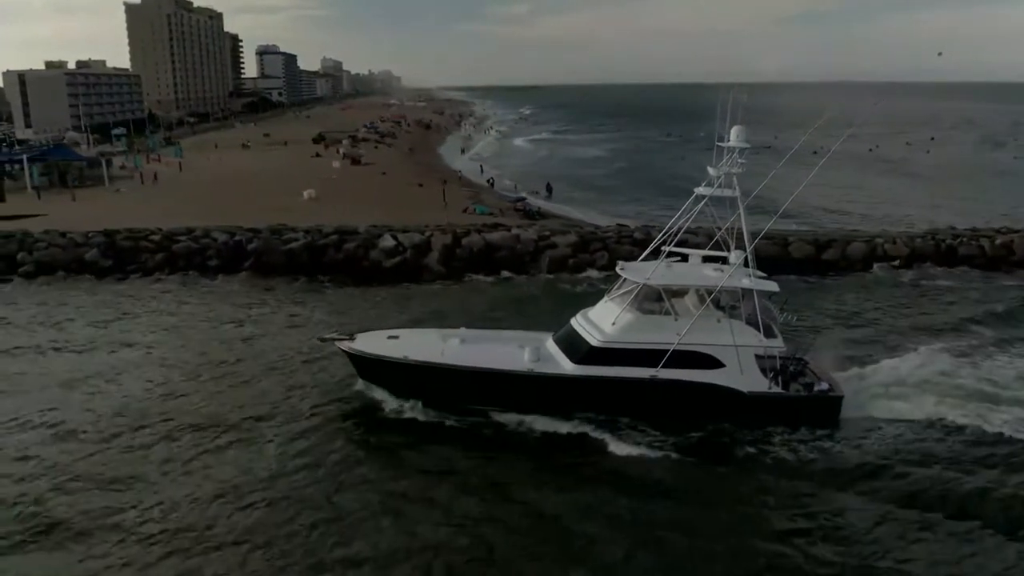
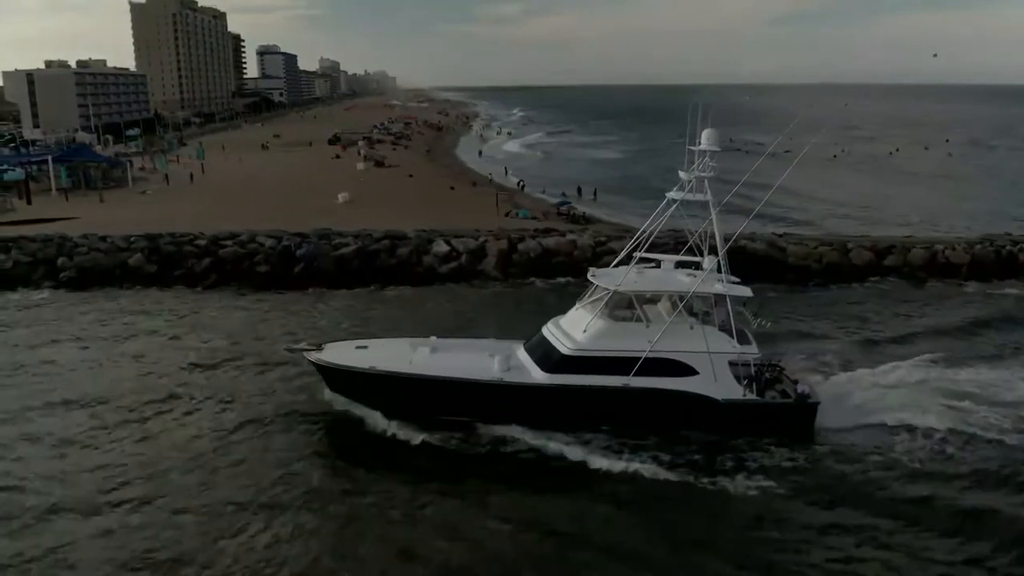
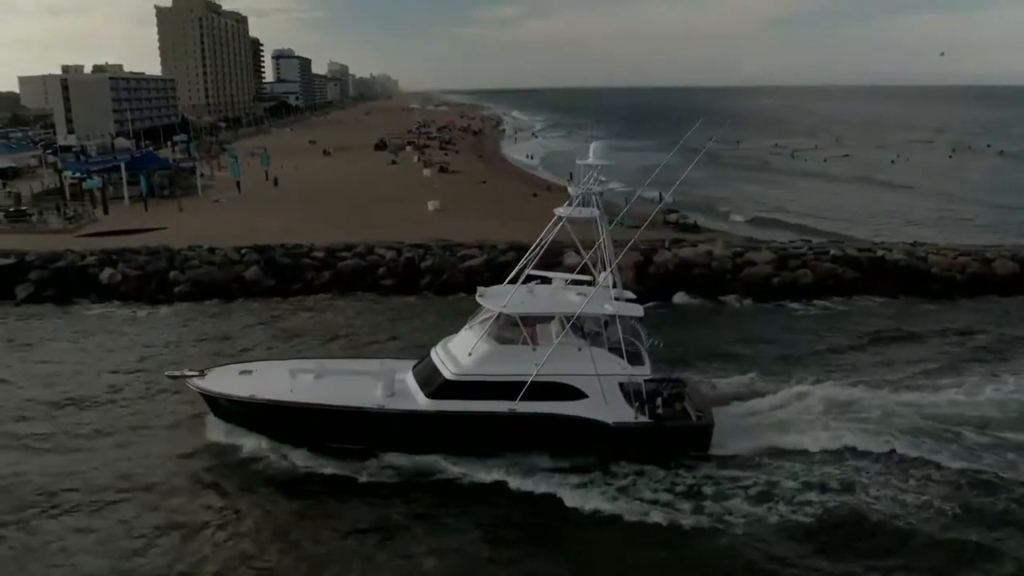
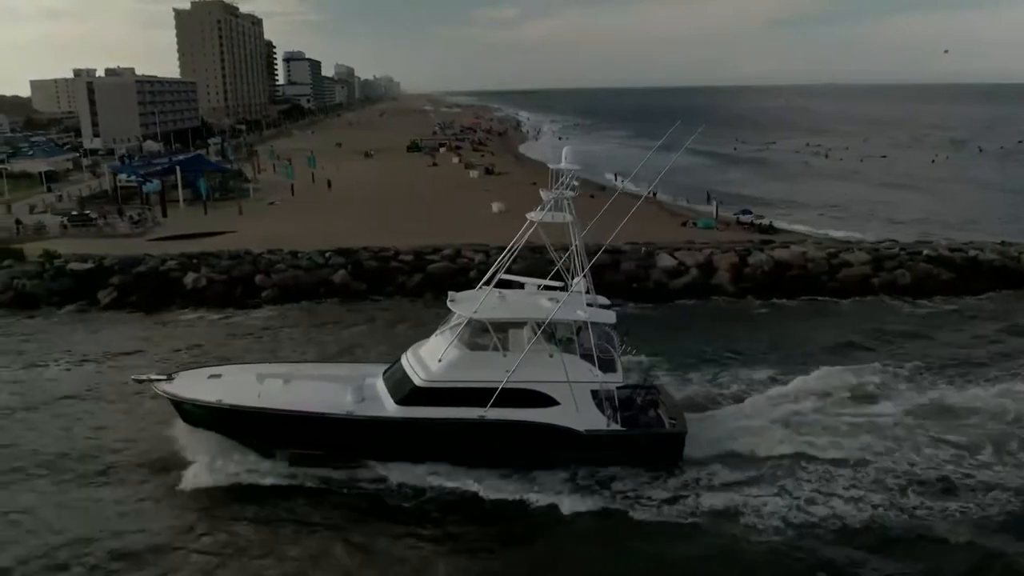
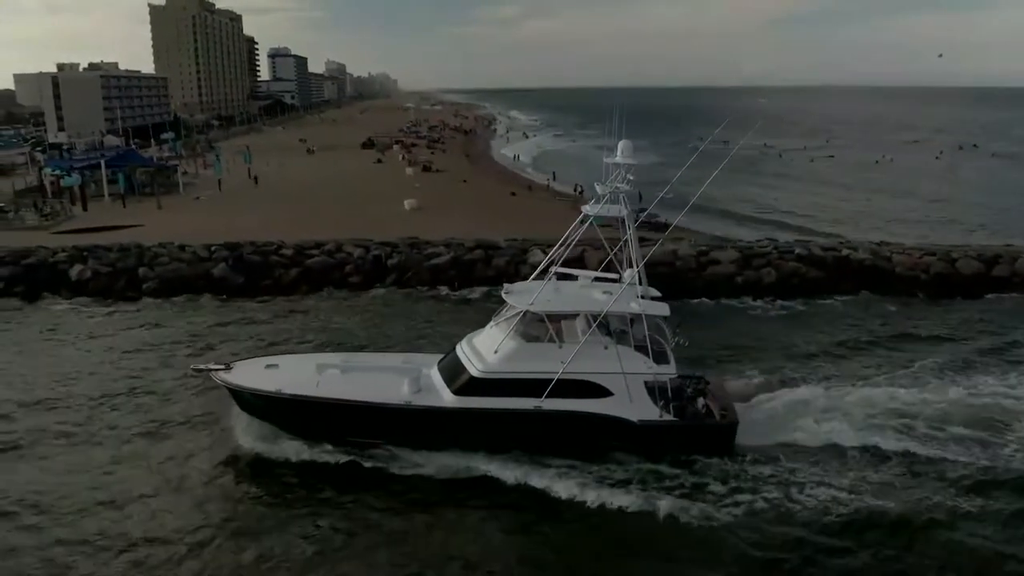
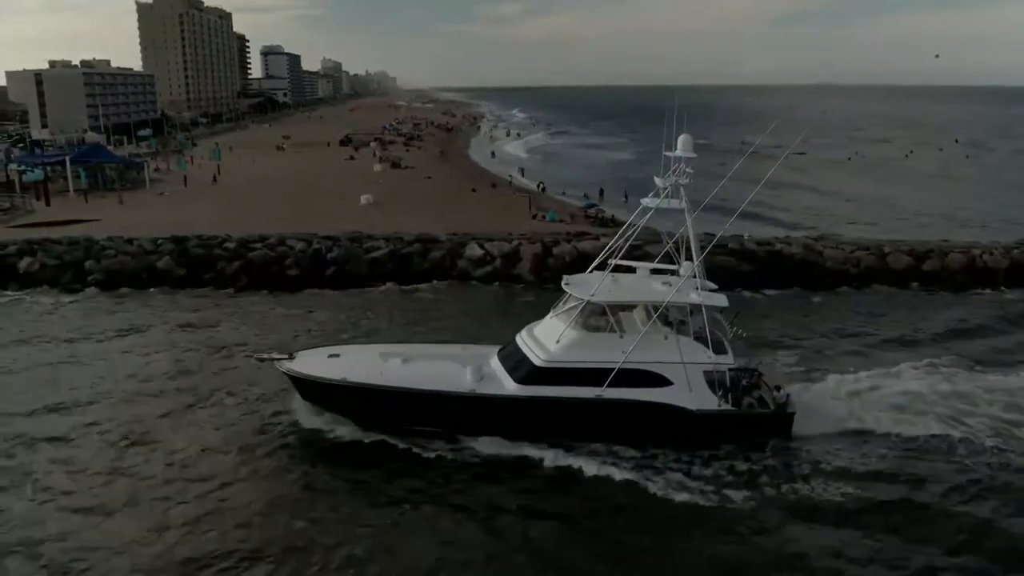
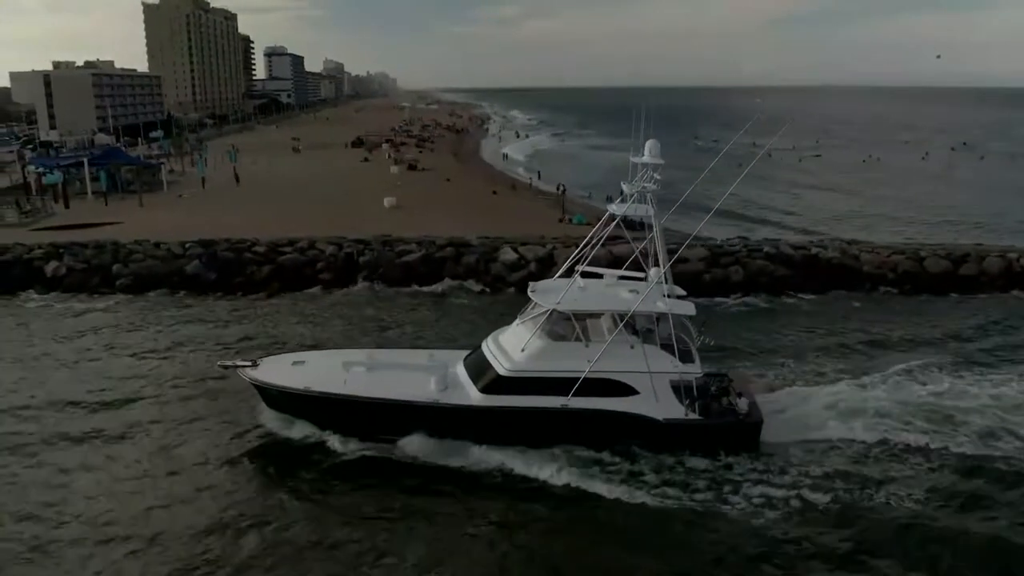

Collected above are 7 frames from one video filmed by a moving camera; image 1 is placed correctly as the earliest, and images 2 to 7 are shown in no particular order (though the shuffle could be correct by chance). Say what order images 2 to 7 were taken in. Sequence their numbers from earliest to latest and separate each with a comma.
2, 6, 7, 5, 3, 4
